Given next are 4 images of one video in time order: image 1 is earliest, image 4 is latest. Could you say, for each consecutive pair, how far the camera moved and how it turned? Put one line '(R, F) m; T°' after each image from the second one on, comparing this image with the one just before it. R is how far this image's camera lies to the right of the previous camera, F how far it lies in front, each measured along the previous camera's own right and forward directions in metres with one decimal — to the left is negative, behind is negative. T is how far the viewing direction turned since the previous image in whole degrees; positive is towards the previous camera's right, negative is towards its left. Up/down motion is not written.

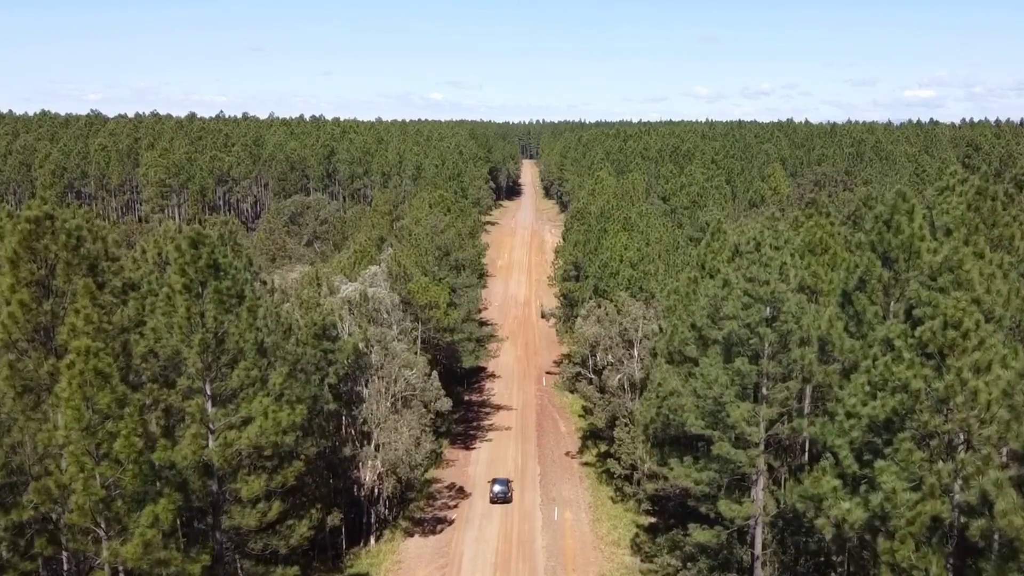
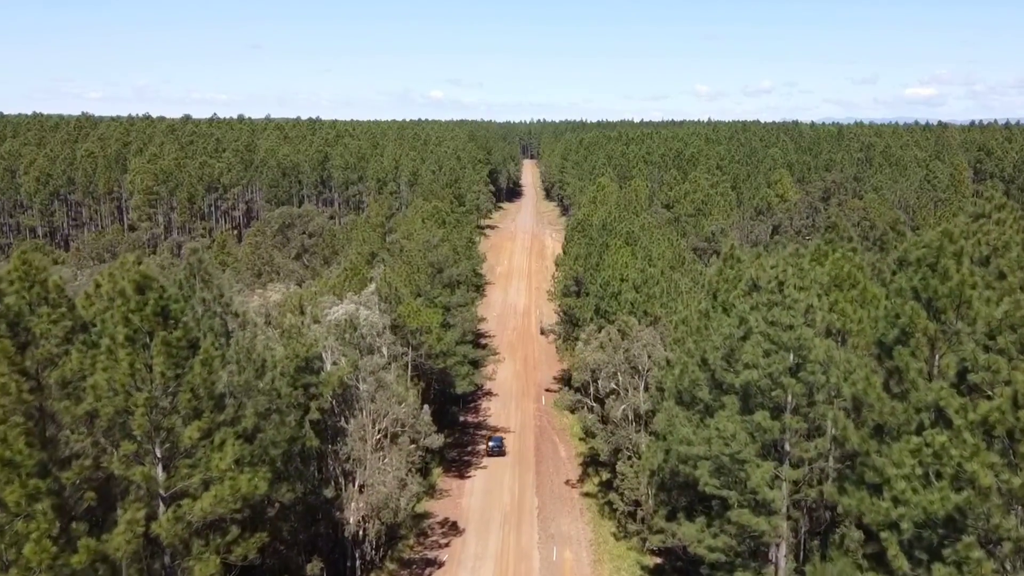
(+0.2, +2.5) m; 0°
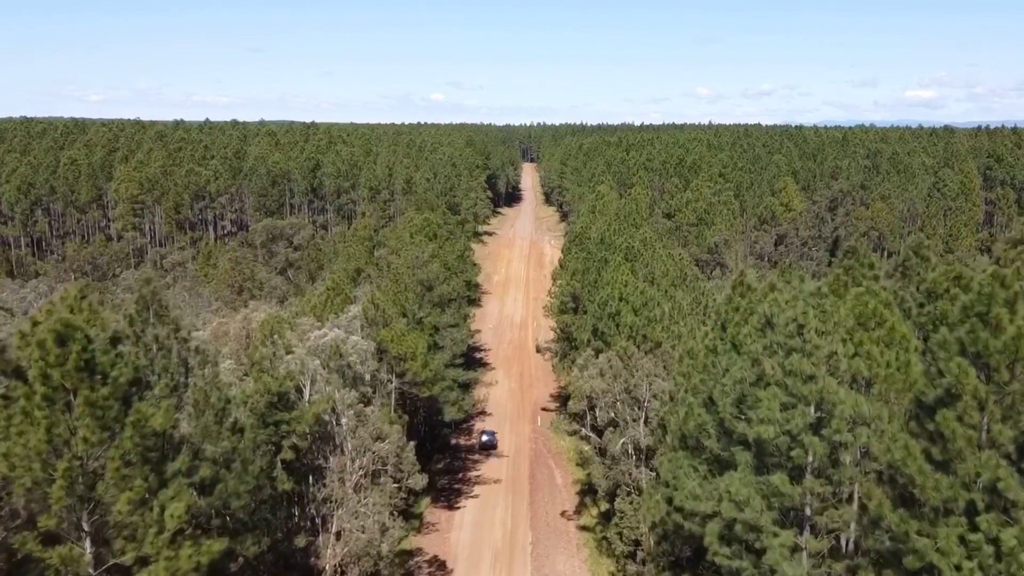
(+0.4, +2.5) m; 0°
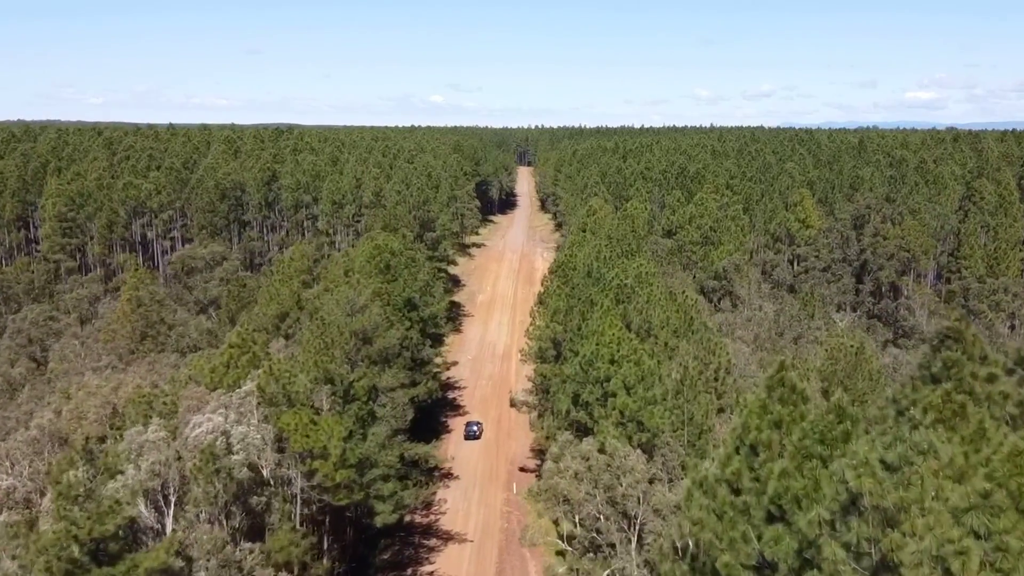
(+1.8, +9.2) m; 0°
